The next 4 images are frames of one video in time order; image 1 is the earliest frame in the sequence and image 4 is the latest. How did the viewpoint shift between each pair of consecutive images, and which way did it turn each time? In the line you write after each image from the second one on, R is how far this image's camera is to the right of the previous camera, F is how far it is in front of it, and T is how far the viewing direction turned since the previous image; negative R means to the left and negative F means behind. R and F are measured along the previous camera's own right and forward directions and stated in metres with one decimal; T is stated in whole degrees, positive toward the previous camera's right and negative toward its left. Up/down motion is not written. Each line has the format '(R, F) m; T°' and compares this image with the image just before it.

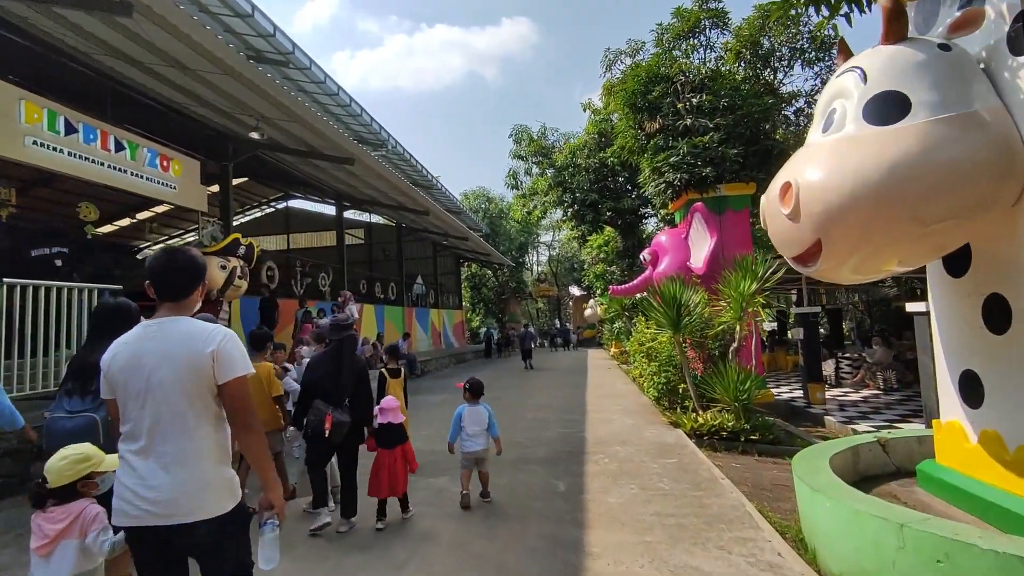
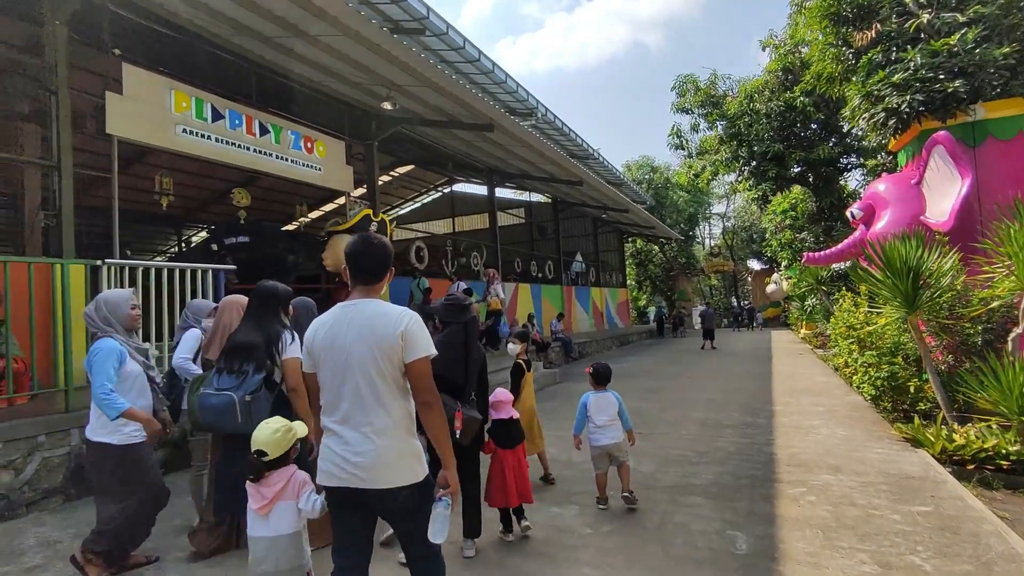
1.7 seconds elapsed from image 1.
(+0.1, +1.3) m; -17°
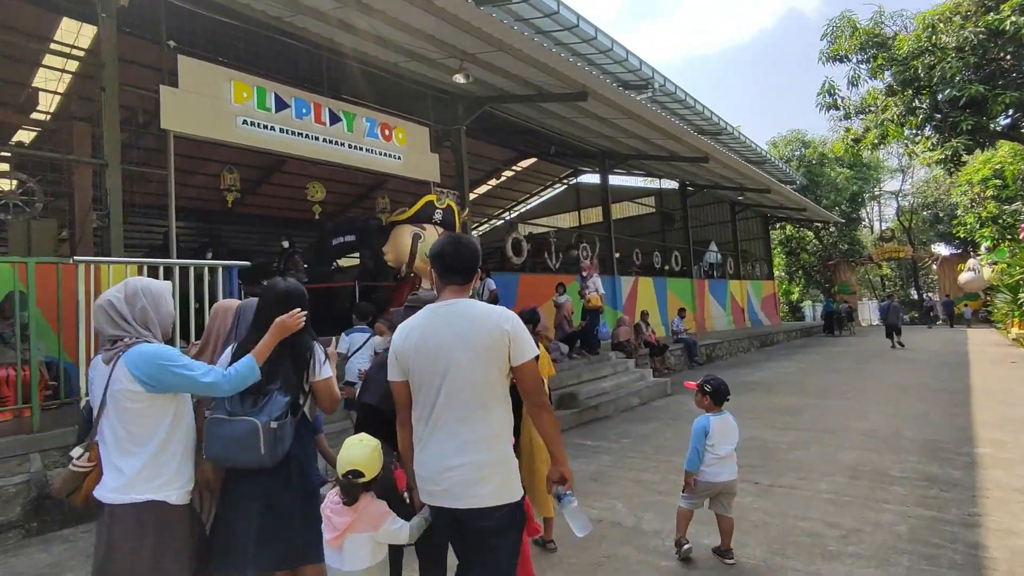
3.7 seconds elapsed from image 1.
(+0.6, +1.3) m; -14°
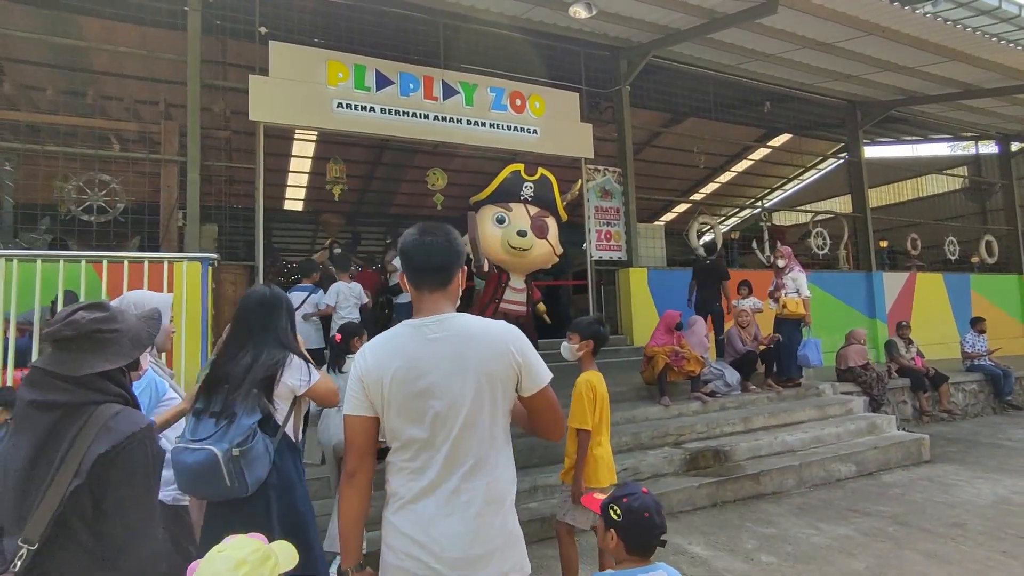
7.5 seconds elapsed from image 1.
(+1.2, +2.1) m; -26°
